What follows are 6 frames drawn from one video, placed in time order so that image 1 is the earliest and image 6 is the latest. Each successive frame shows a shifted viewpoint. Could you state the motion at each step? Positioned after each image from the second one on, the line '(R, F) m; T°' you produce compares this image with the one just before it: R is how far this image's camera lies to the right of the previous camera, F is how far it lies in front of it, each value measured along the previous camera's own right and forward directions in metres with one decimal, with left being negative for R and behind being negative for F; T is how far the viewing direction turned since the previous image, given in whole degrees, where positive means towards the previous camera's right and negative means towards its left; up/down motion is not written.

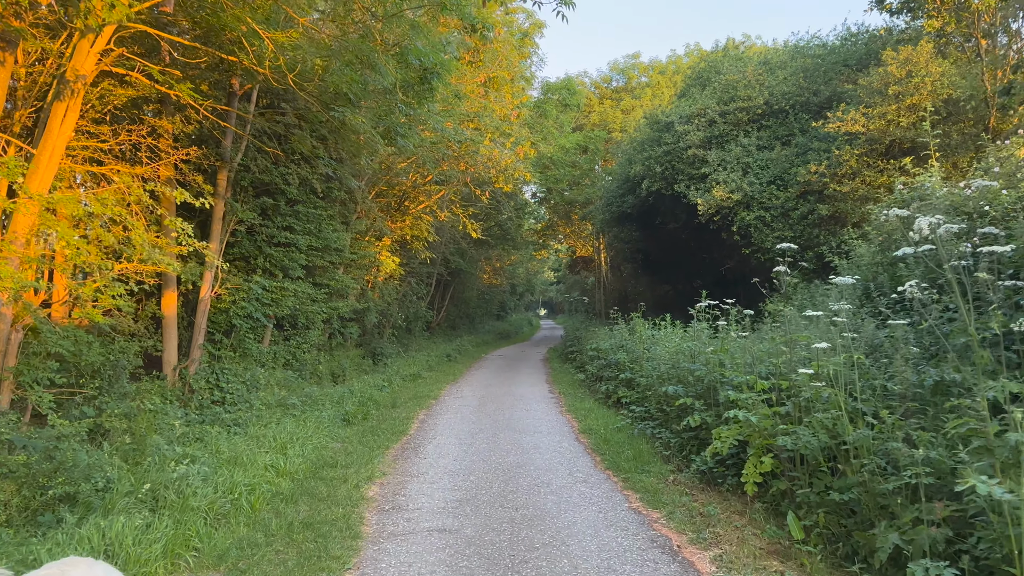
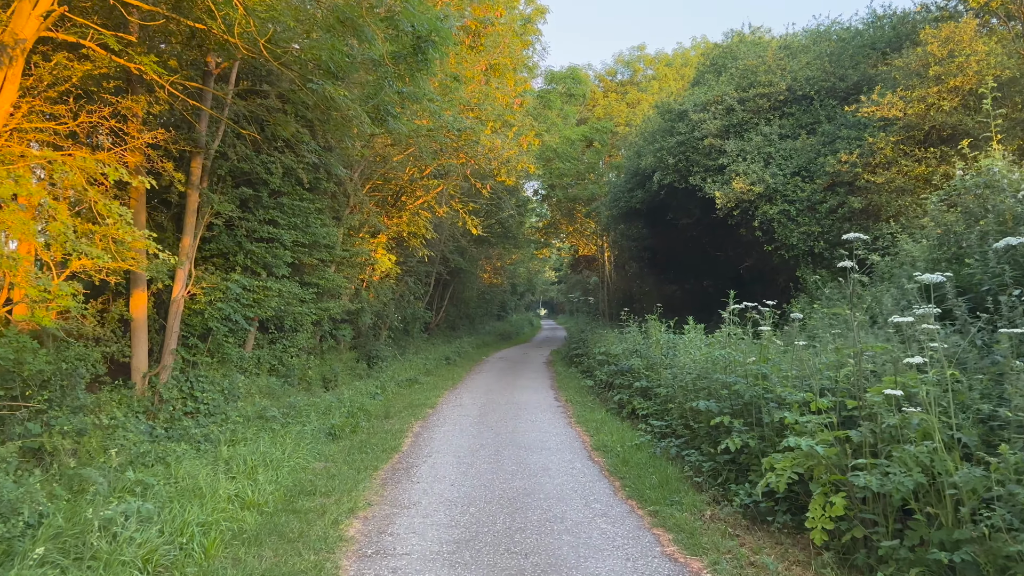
(0.0, +0.8) m; 0°
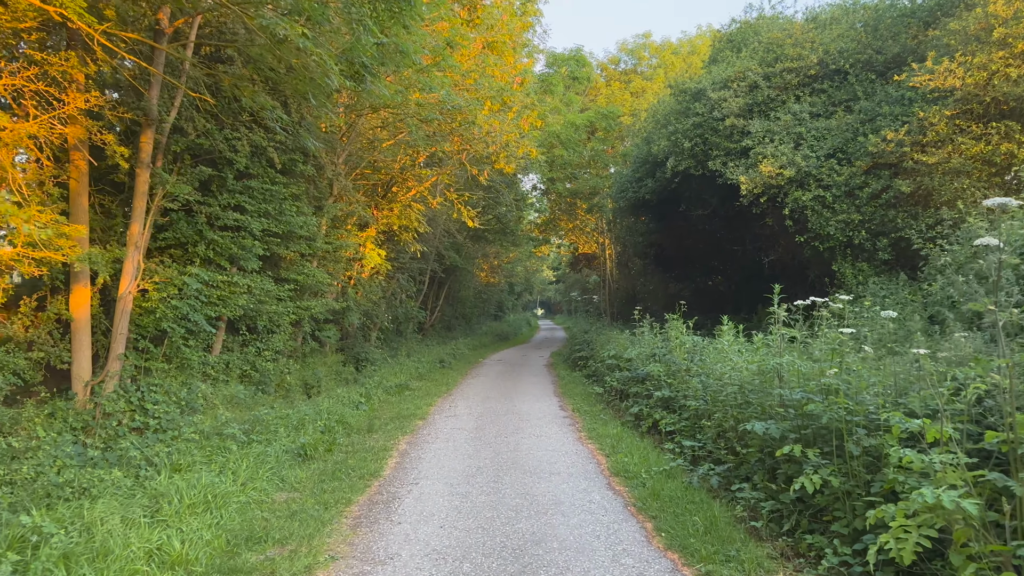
(0.0, +1.1) m; 0°
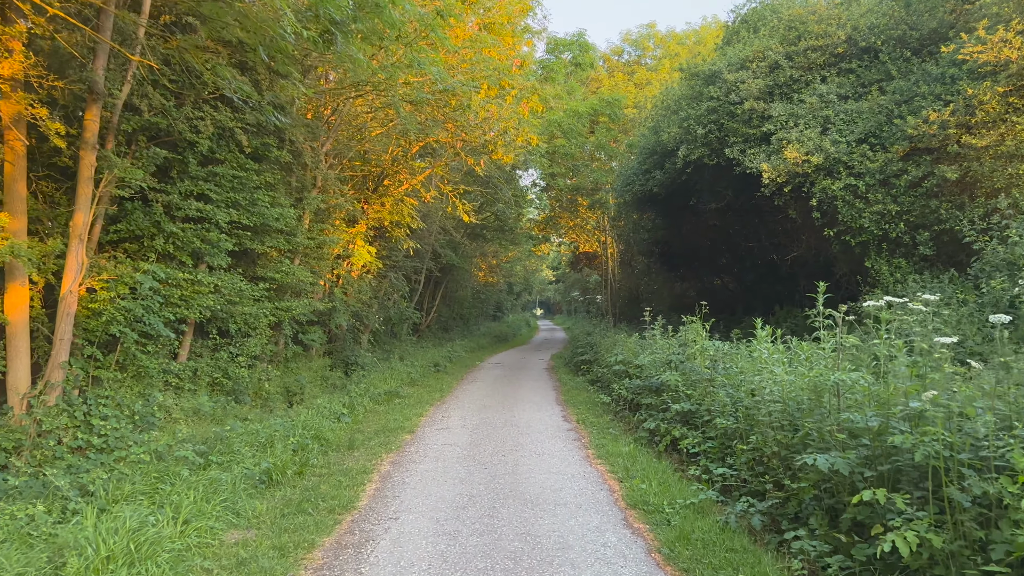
(0.0, +0.9) m; 0°
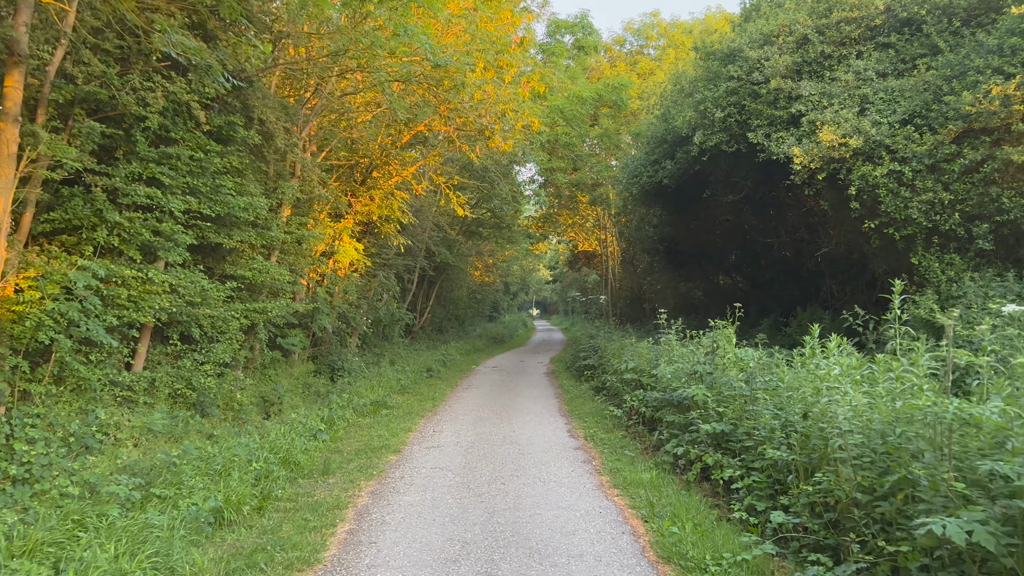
(0.0, +1.0) m; 0°
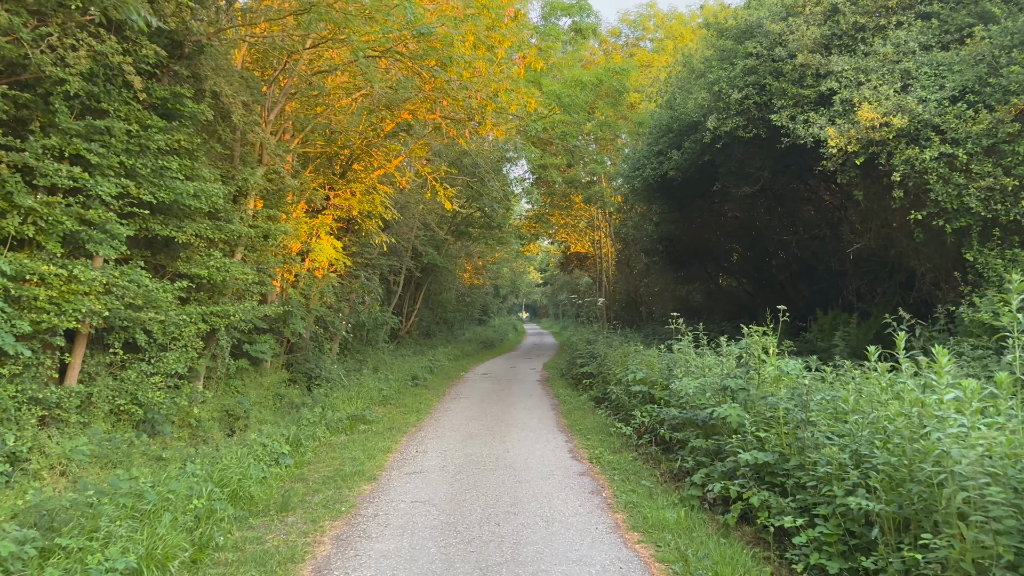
(0.0, +1.0) m; +1°
